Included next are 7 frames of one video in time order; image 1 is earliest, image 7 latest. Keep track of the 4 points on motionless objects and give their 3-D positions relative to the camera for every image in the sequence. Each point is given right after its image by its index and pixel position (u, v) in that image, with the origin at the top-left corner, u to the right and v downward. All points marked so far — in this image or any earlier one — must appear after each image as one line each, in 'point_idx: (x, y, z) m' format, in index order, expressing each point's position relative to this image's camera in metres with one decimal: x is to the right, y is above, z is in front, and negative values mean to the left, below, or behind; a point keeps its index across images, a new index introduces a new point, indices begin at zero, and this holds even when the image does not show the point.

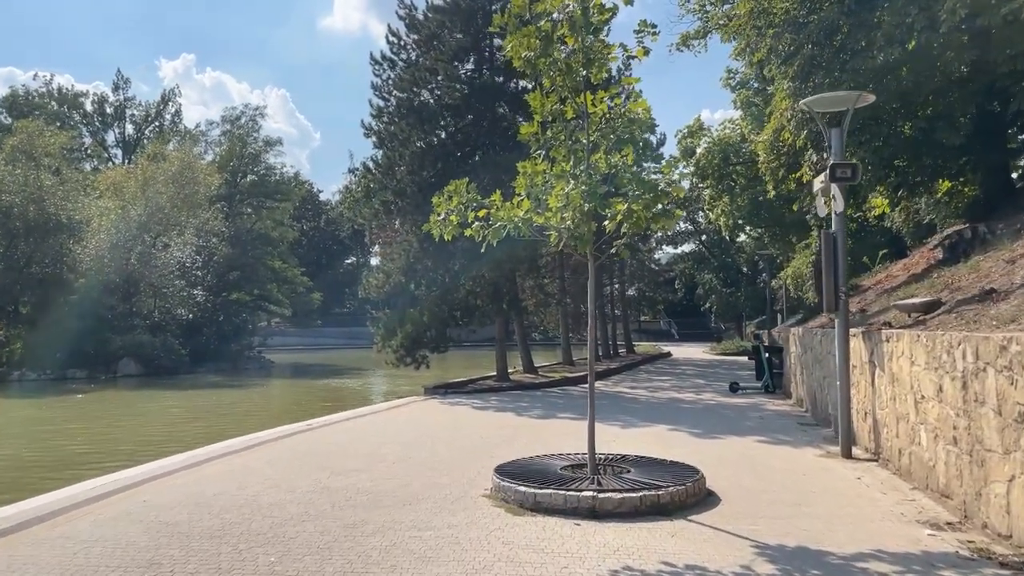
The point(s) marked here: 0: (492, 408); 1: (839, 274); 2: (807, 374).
0: (-0.4, -2.6, +17.3) m
1: (+4.5, +0.2, +10.9) m
2: (+6.0, -1.8, +16.1) m
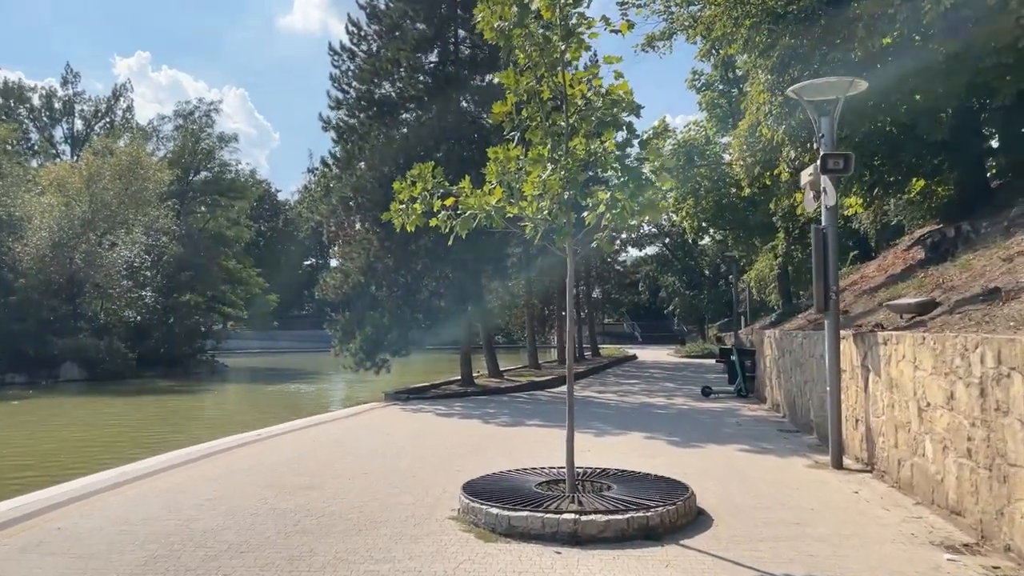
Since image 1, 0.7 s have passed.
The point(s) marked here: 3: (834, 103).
0: (-1.1, -2.6, +16.3) m
1: (+4.1, +0.2, +10.2) m
2: (+5.3, -1.8, +15.5) m
3: (+4.2, +2.4, +10.4) m
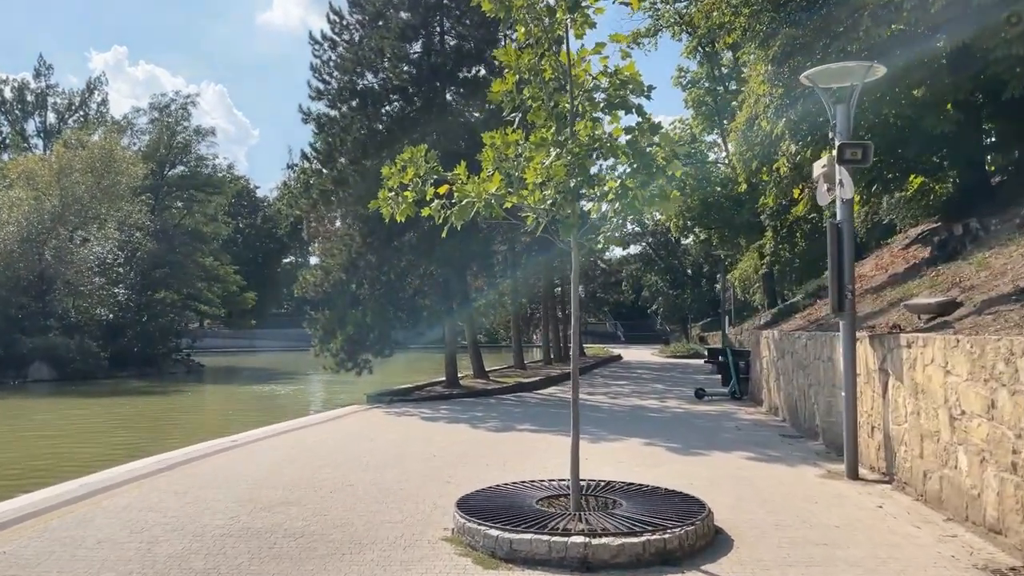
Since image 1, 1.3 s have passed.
0: (-1.4, -2.6, +15.6) m
1: (+4.0, +0.2, +9.6) m
2: (+5.1, -1.7, +14.9) m
3: (+4.2, +2.4, +9.8) m
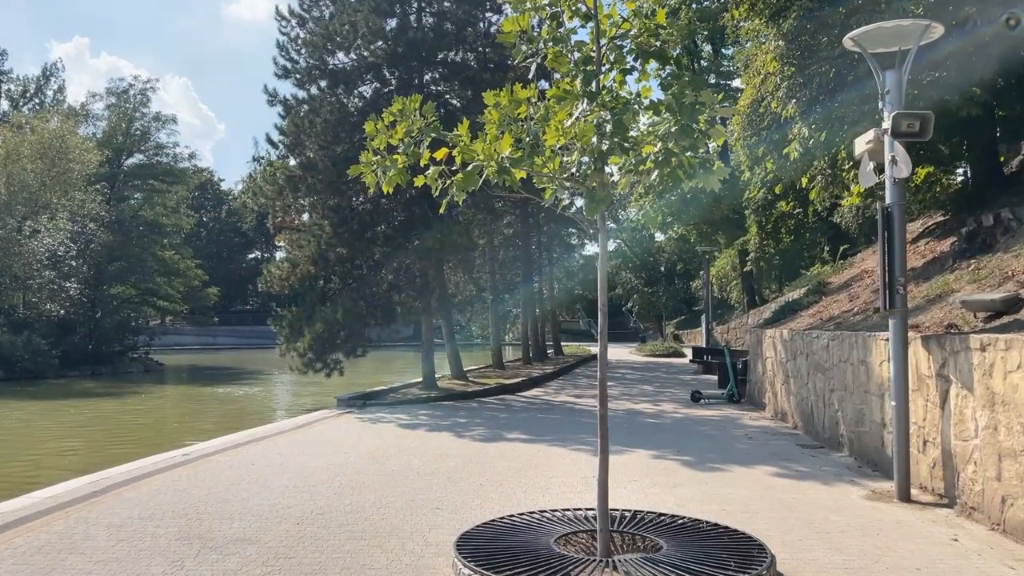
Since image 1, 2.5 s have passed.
0: (-1.6, -2.5, +14.1) m
1: (+4.0, +0.3, +8.3) m
2: (+4.9, -1.7, +13.7) m
3: (+4.2, +2.5, +8.5) m
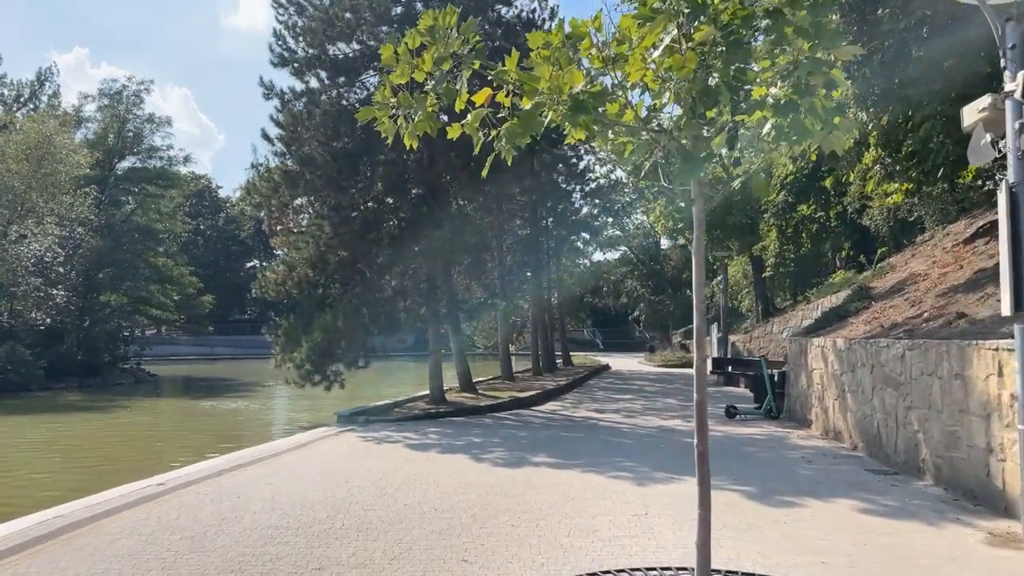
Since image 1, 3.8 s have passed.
0: (-1.2, -2.5, +12.6) m
1: (+4.4, +0.3, +6.8) m
2: (+5.3, -1.7, +12.2) m
3: (+4.5, +2.5, +7.0) m
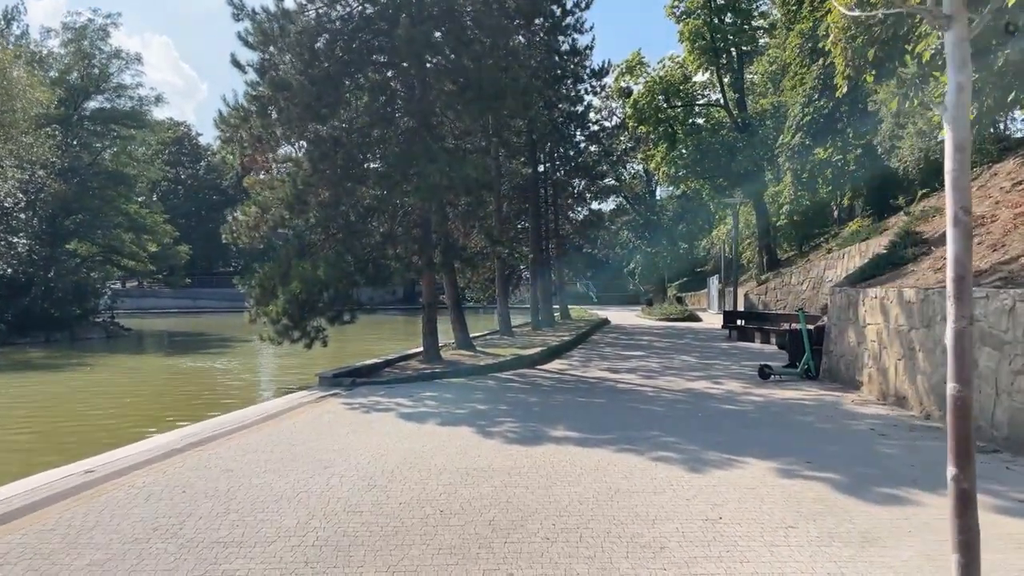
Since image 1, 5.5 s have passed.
0: (-1.1, -1.7, +10.6) m
1: (+4.6, +0.8, +4.8) m
2: (+5.4, -0.9, +10.3) m
3: (+4.8, +3.0, +4.9) m
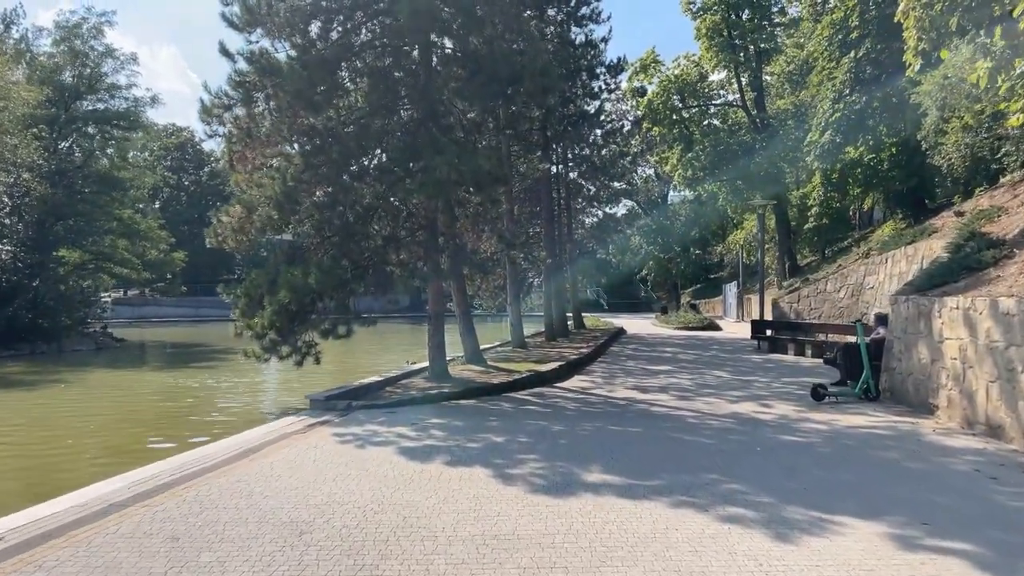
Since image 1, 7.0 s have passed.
0: (-0.8, -1.8, +8.9) m
1: (+4.8, +0.7, +3.0) m
2: (+5.7, -1.0, +8.5) m
3: (+5.0, +2.9, +3.1) m
